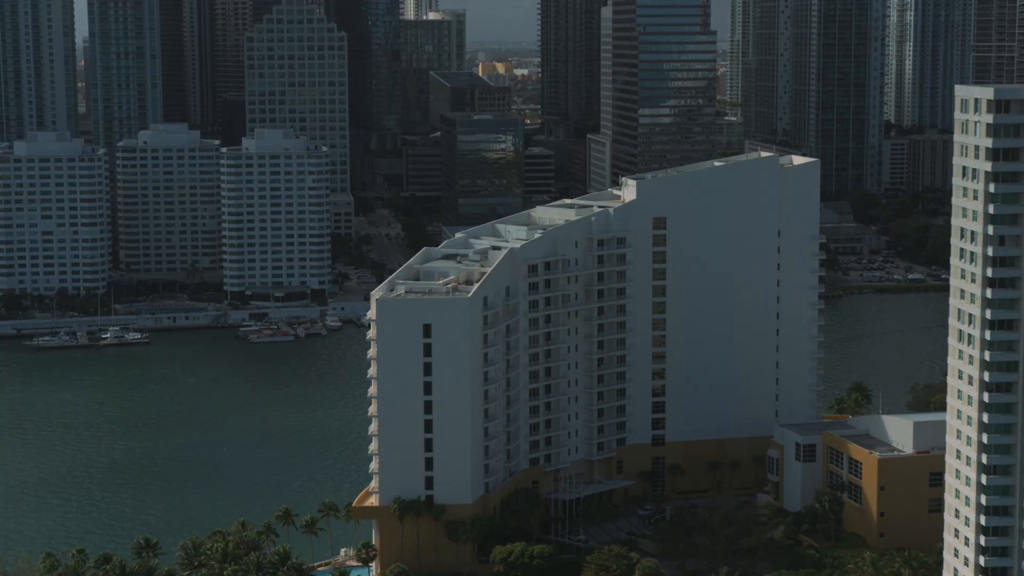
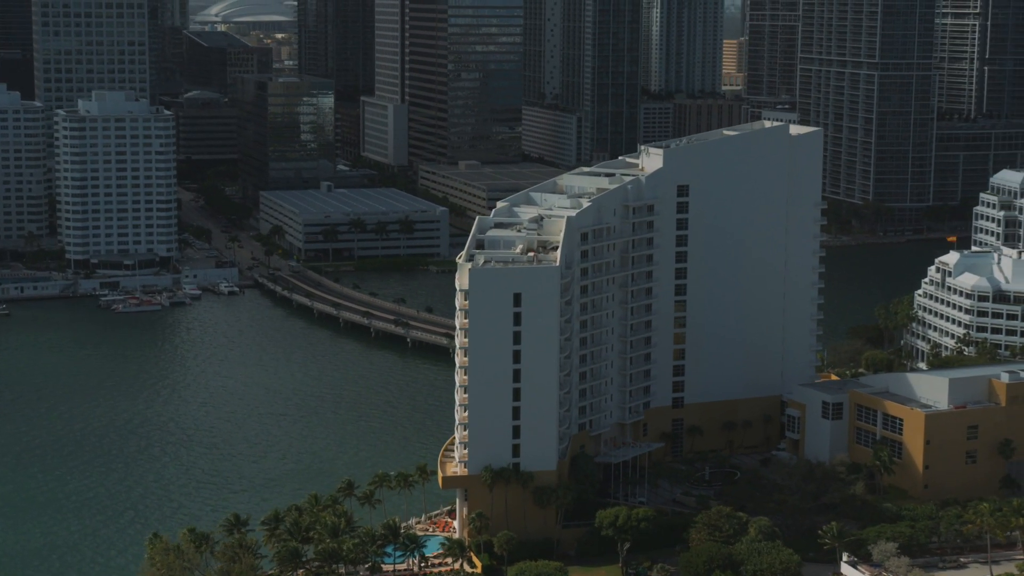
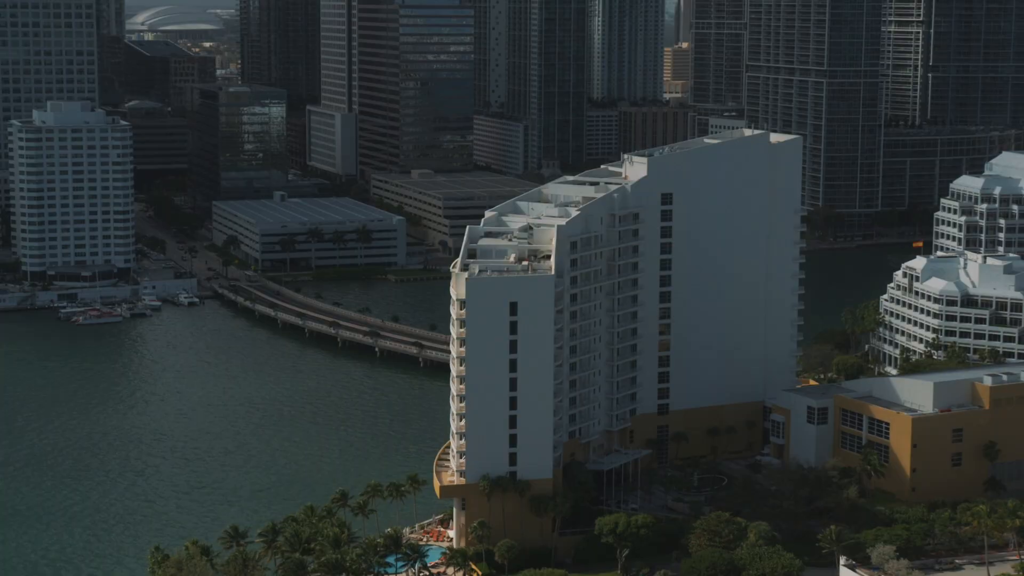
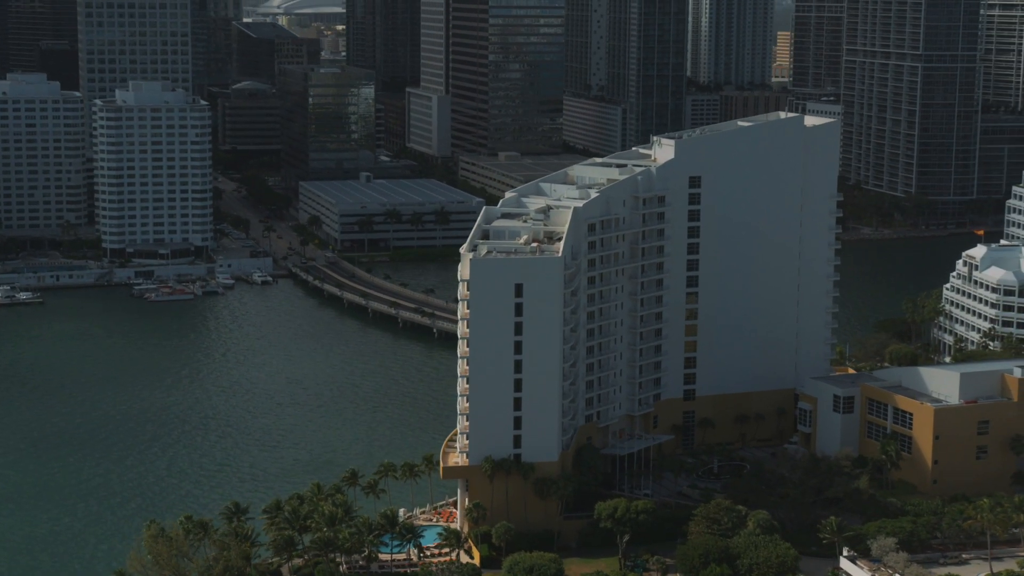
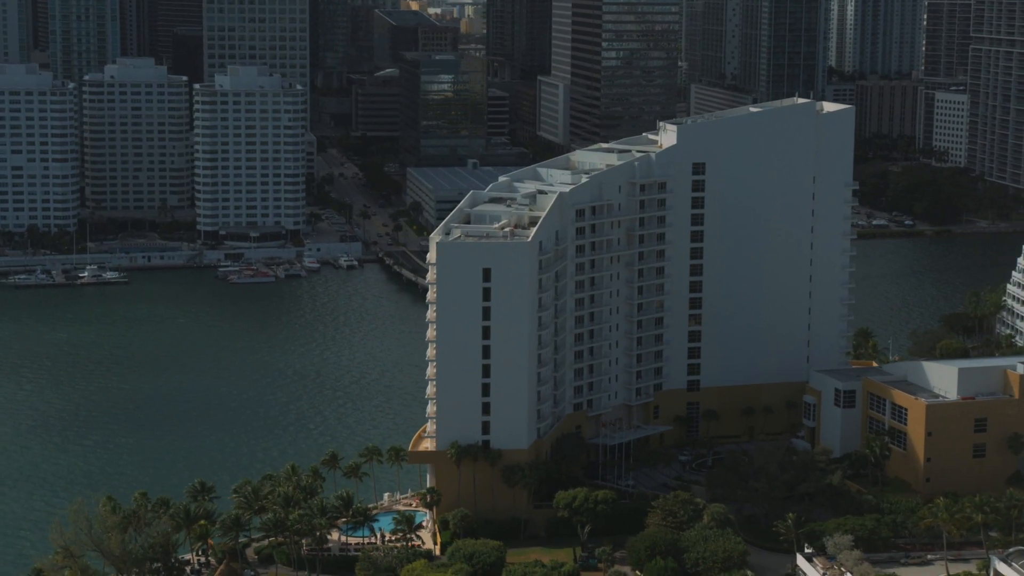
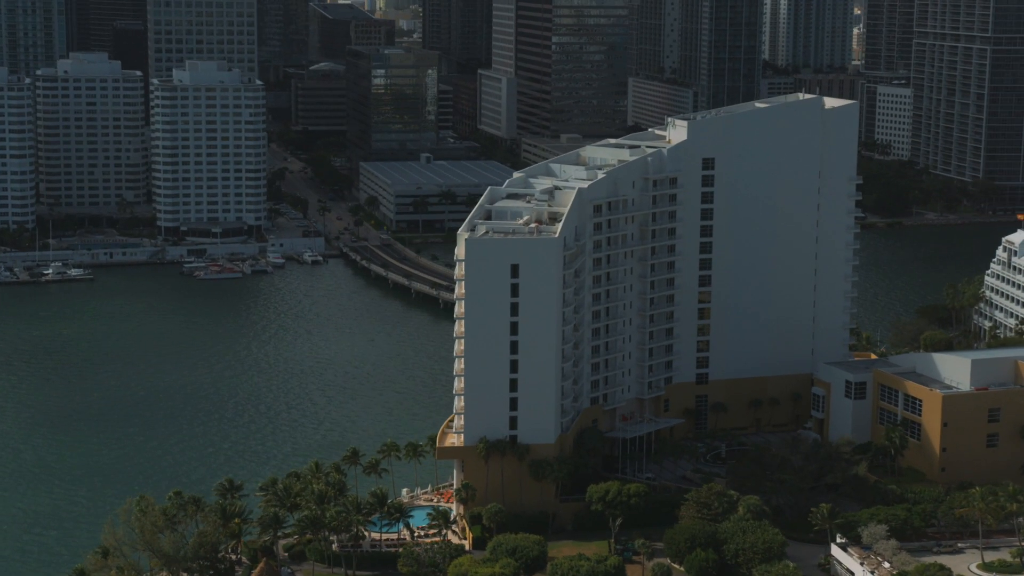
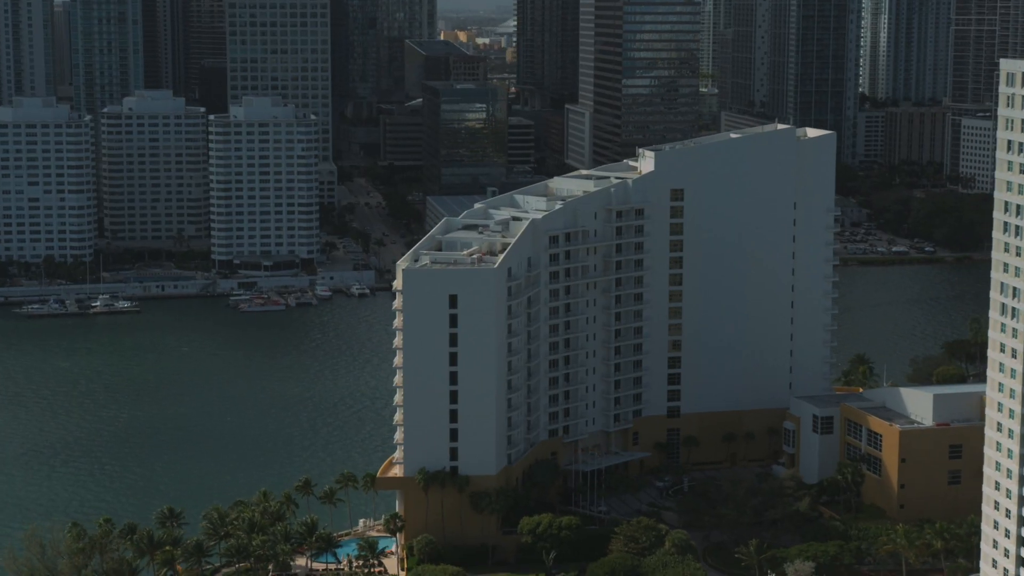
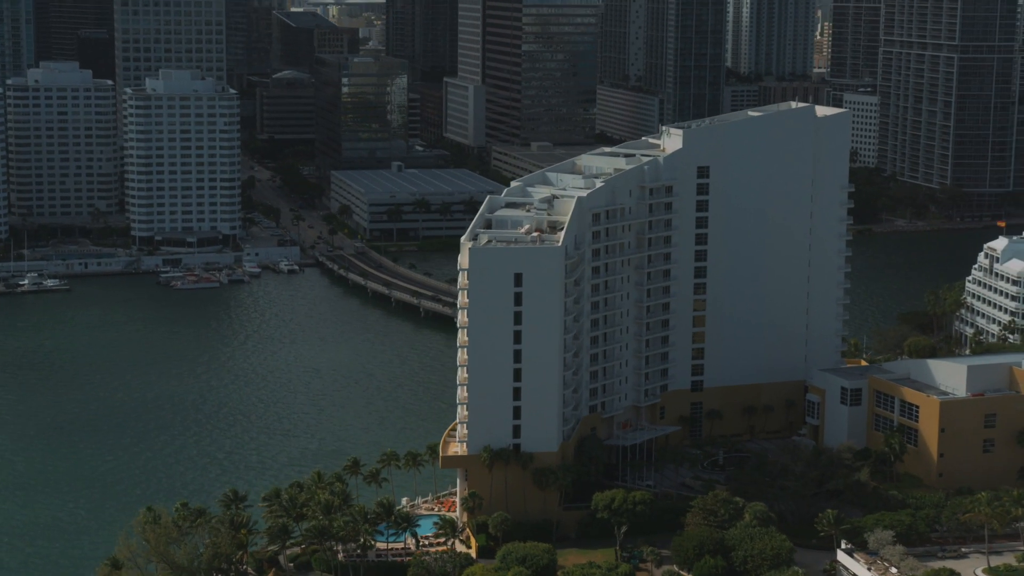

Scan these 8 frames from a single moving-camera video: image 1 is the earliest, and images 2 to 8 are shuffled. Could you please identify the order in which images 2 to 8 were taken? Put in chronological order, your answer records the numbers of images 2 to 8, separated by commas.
7, 5, 6, 8, 4, 2, 3
